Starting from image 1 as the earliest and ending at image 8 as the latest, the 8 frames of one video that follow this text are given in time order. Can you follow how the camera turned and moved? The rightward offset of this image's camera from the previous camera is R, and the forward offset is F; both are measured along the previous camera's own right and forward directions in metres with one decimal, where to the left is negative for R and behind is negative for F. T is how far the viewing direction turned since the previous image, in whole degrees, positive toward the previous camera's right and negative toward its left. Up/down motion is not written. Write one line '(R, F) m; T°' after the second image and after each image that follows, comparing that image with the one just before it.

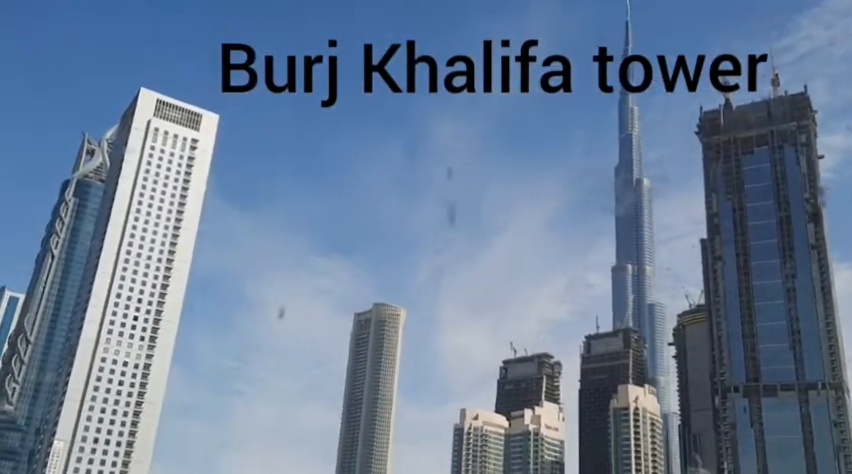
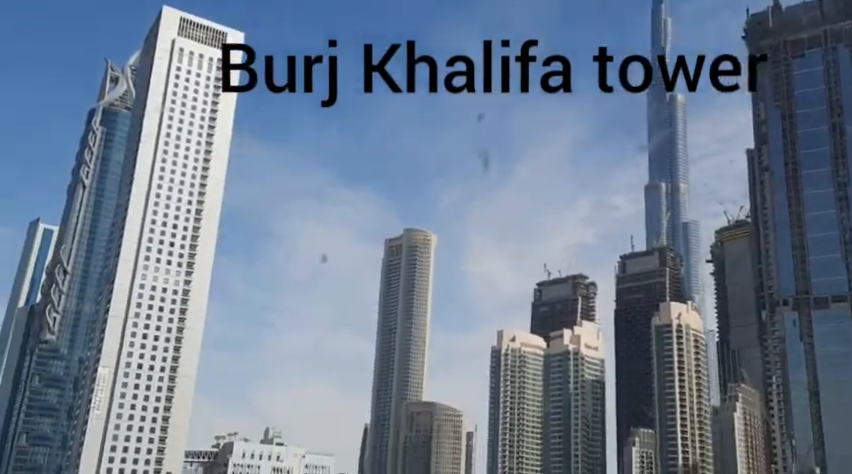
(-1.4, +2.0) m; -2°
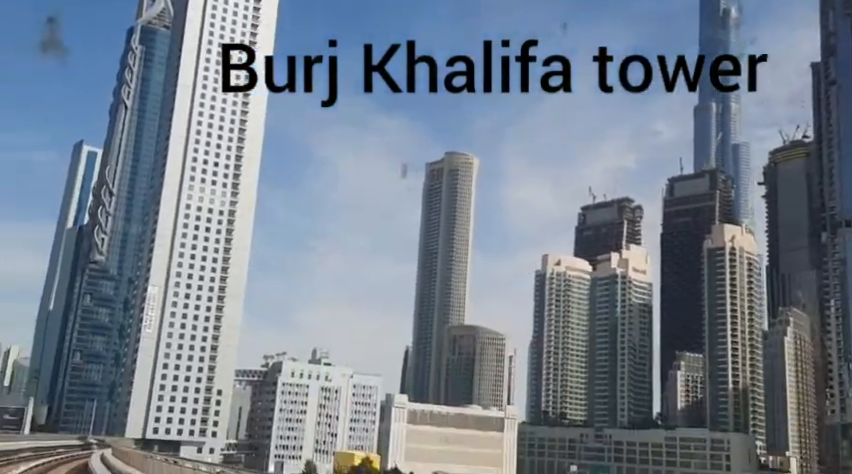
(-1.2, +1.6) m; -2°
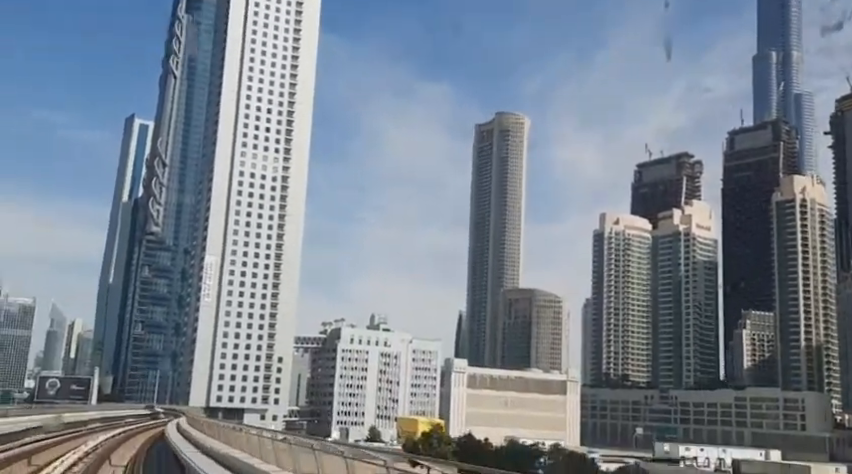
(-1.0, +2.0) m; -3°
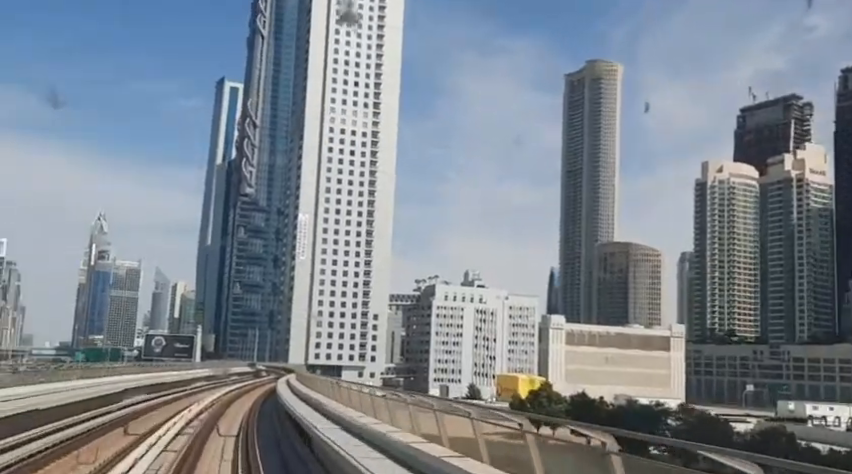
(-0.7, +2.6) m; -6°
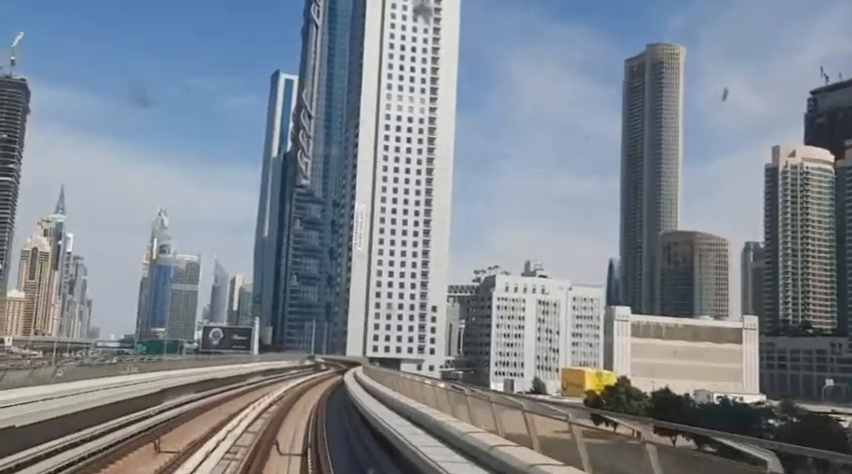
(-0.5, +2.9) m; -4°
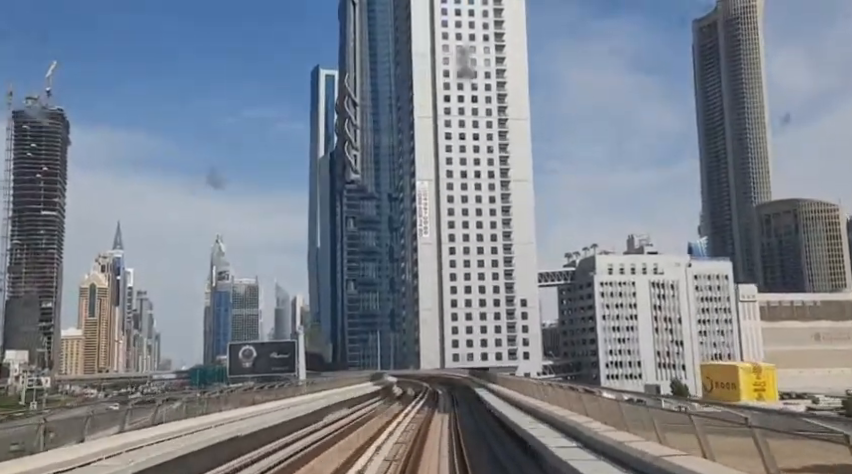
(-2.1, +17.2) m; -4°
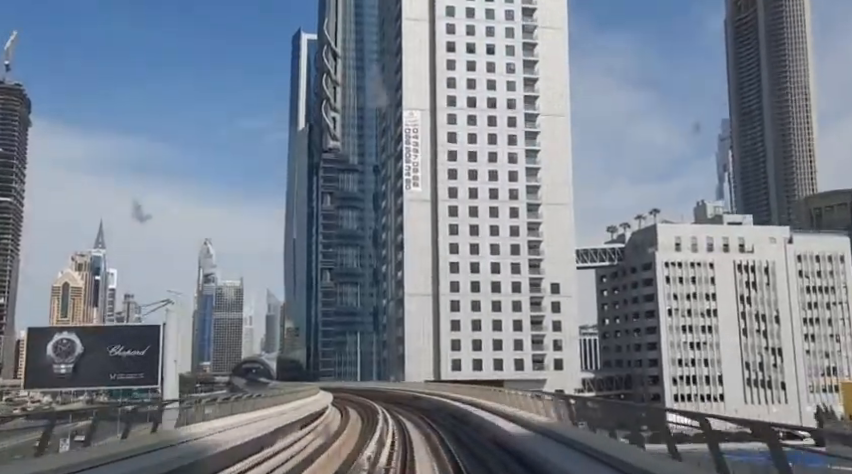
(+0.4, +23.0) m; 0°
